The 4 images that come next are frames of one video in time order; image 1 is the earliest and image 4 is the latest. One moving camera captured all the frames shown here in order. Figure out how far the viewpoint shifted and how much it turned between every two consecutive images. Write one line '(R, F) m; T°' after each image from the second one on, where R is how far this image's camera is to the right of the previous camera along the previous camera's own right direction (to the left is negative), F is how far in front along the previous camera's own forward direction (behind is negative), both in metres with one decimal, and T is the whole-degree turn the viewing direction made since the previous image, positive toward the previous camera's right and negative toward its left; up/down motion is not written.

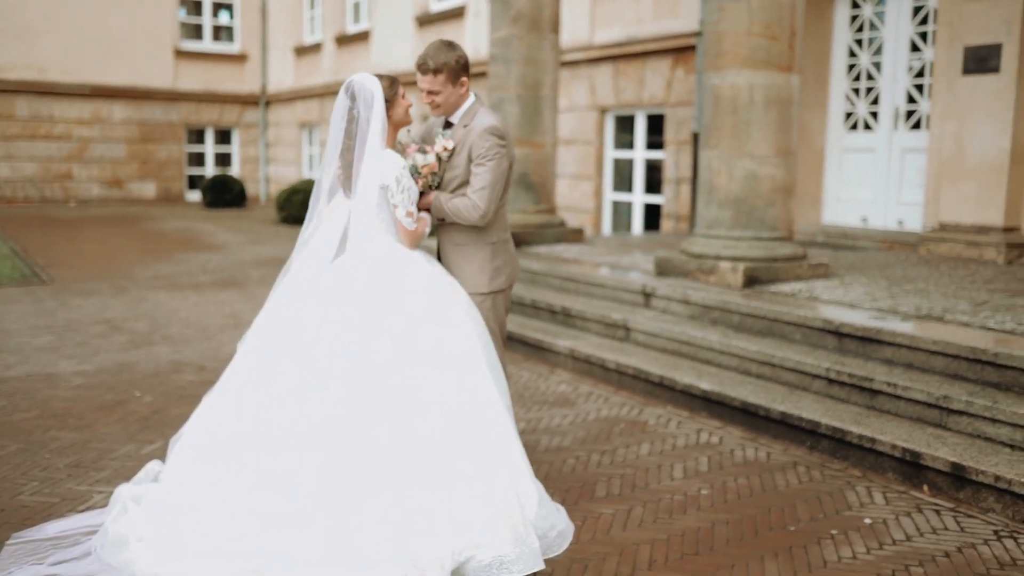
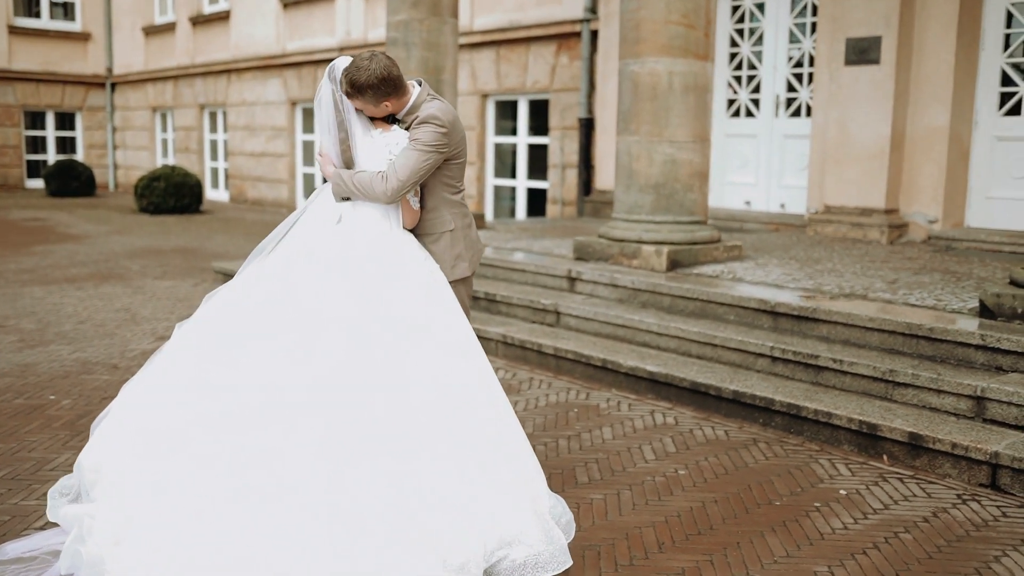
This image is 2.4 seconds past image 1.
(-0.6, +0.1) m; +9°
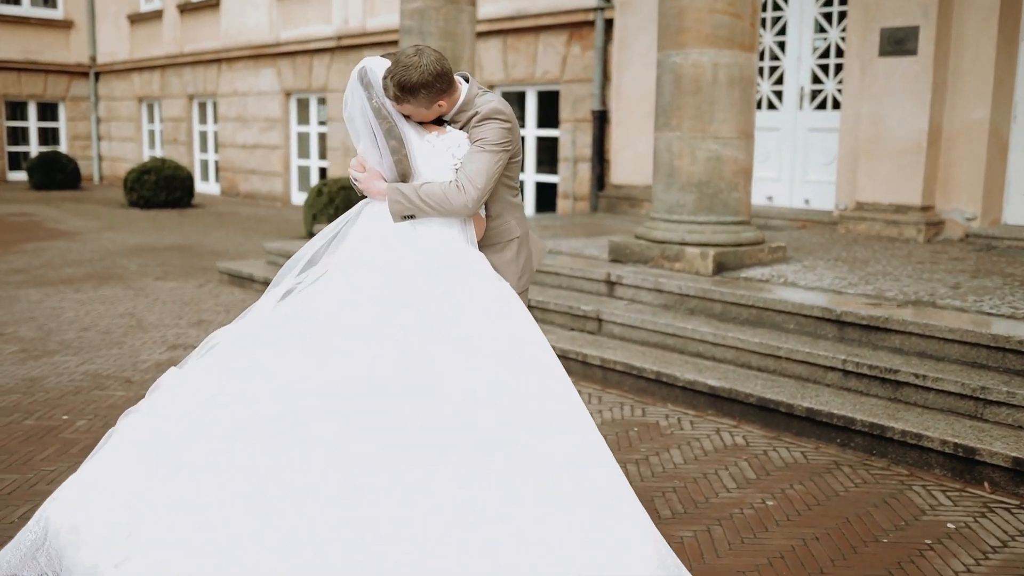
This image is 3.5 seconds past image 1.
(-0.4, +0.4) m; +1°
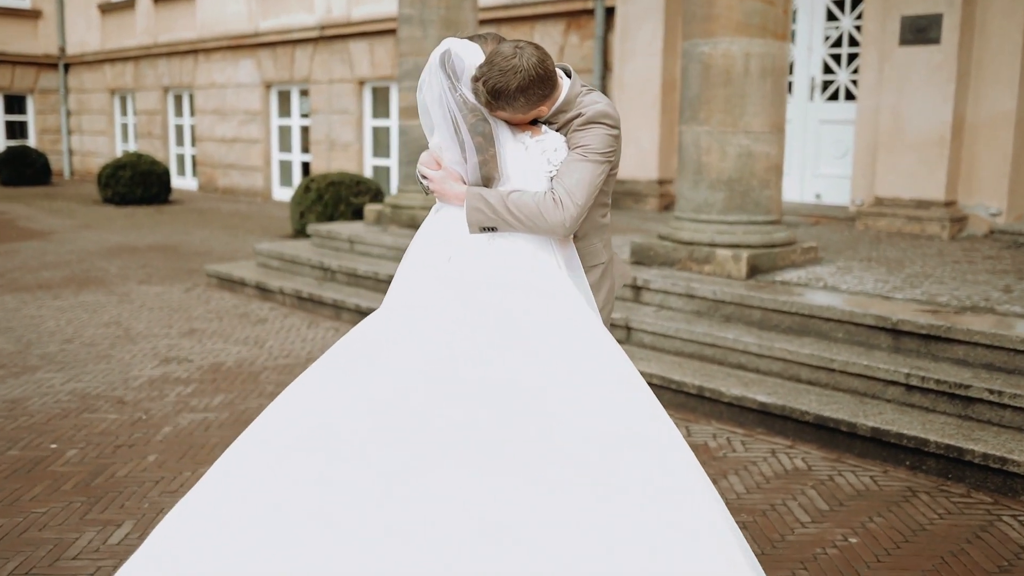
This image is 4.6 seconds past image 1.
(-0.3, +0.5) m; +2°
